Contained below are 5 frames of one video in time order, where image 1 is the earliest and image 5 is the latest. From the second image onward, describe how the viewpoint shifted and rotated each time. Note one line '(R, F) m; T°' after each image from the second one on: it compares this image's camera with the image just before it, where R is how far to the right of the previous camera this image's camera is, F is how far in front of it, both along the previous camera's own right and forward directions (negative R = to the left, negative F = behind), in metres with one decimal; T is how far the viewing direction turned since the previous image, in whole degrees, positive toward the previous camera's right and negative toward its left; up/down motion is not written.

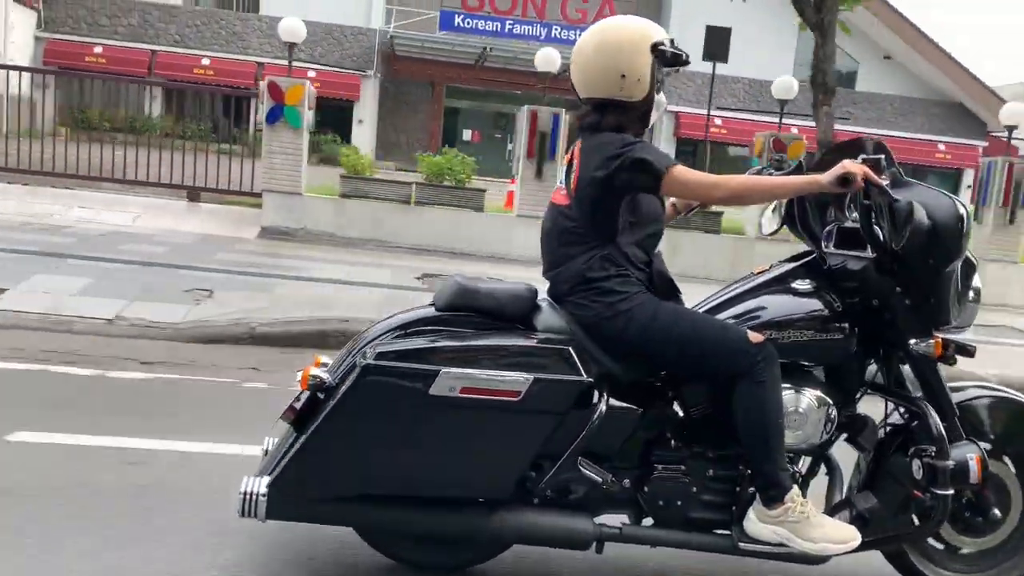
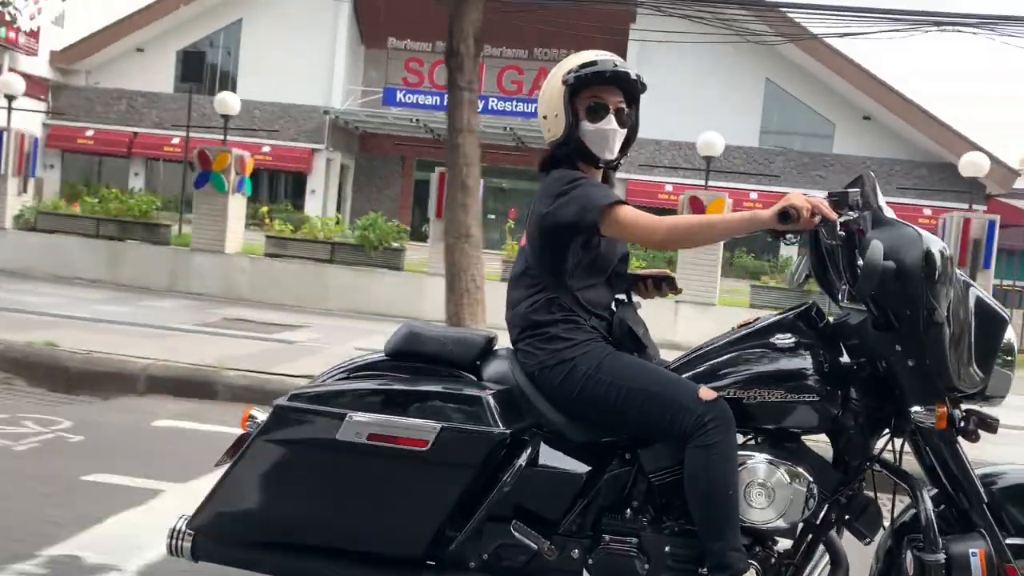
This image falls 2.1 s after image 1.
(+0.7, 0.0) m; -11°
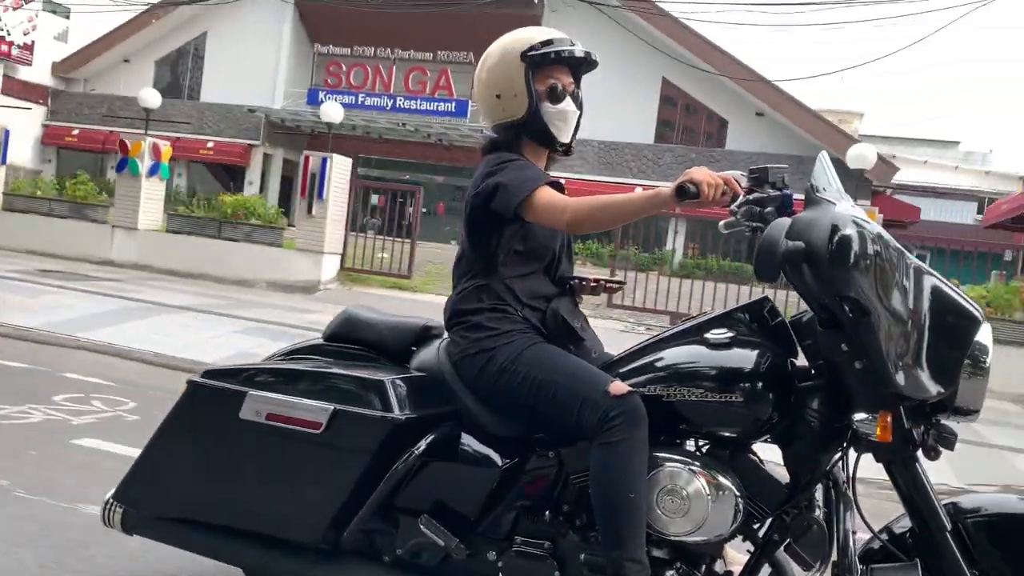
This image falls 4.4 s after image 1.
(+0.8, +0.1) m; -12°
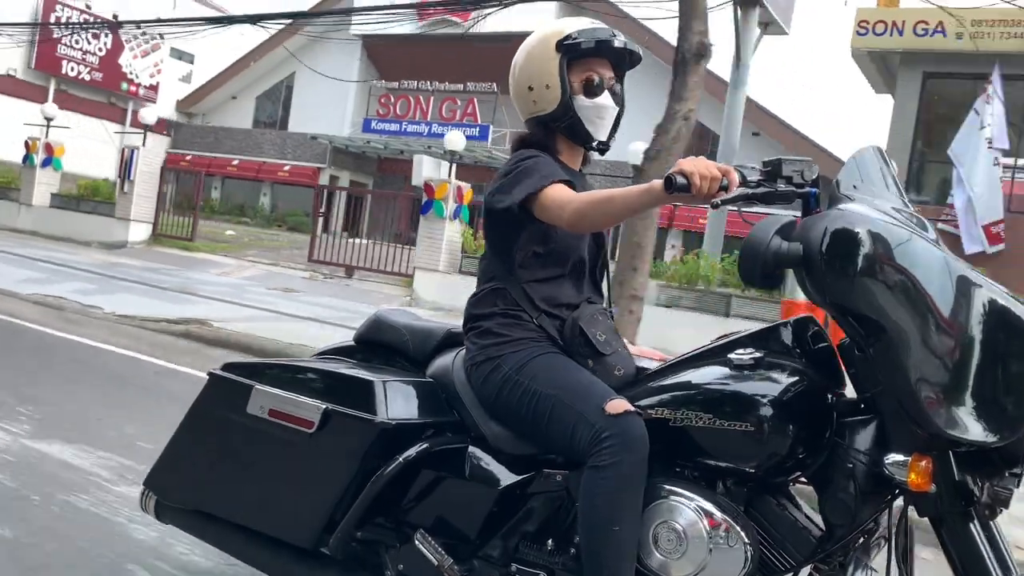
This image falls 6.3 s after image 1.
(+0.7, +0.2) m; -17°
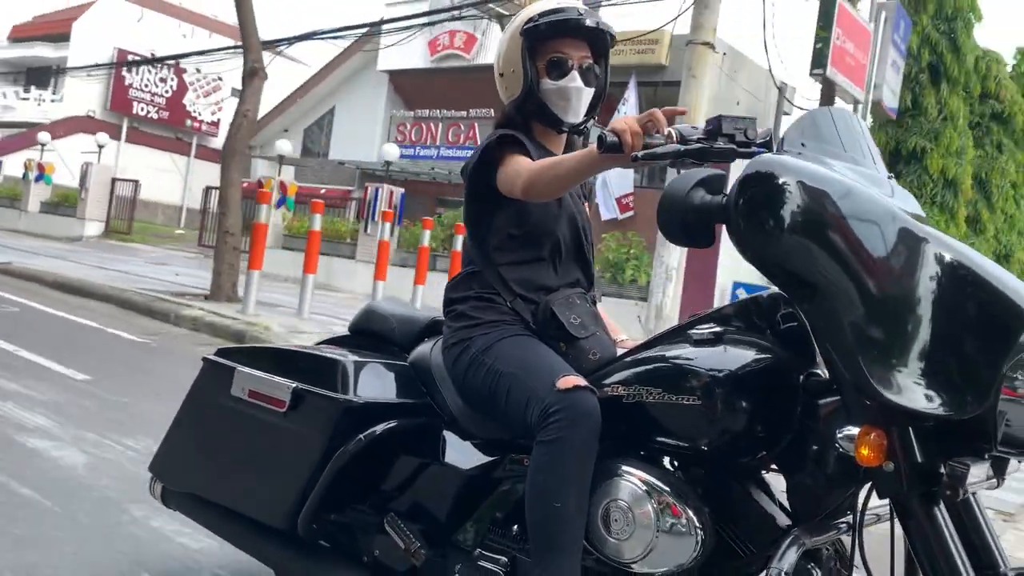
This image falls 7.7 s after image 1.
(+0.6, +0.1) m; -12°
